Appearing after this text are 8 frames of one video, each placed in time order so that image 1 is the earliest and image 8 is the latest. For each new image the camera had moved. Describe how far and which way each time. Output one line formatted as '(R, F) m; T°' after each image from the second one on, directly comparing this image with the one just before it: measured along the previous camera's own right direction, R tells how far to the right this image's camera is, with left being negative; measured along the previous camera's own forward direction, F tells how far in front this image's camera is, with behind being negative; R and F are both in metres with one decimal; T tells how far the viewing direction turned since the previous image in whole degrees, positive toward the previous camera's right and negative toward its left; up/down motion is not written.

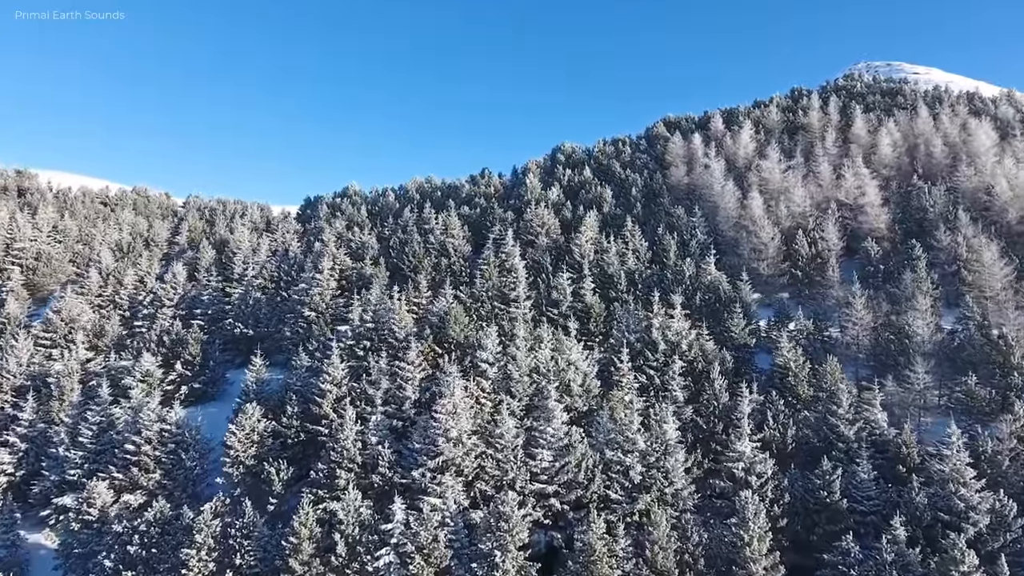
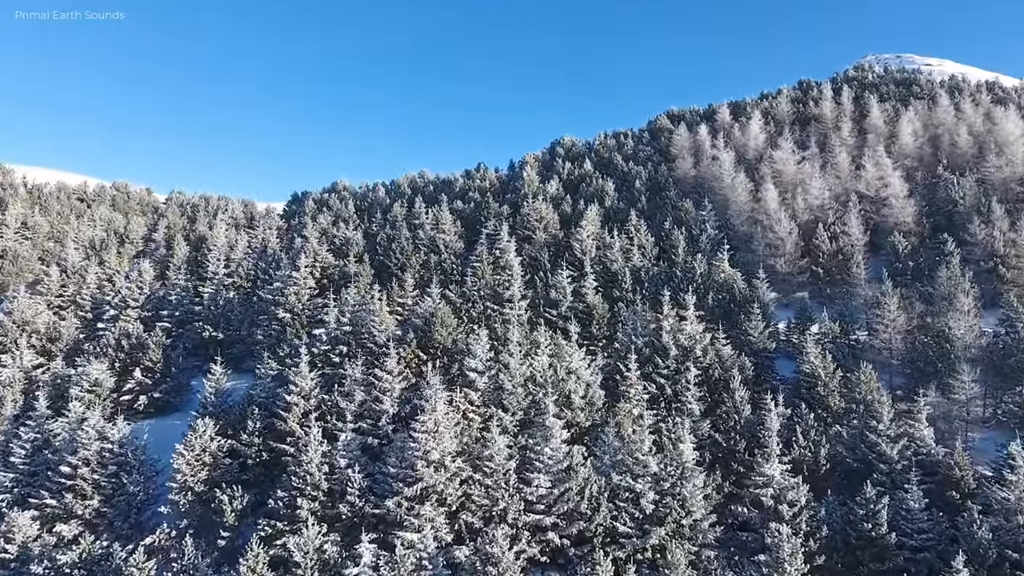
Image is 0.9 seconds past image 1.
(+0.3, +3.4) m; 0°
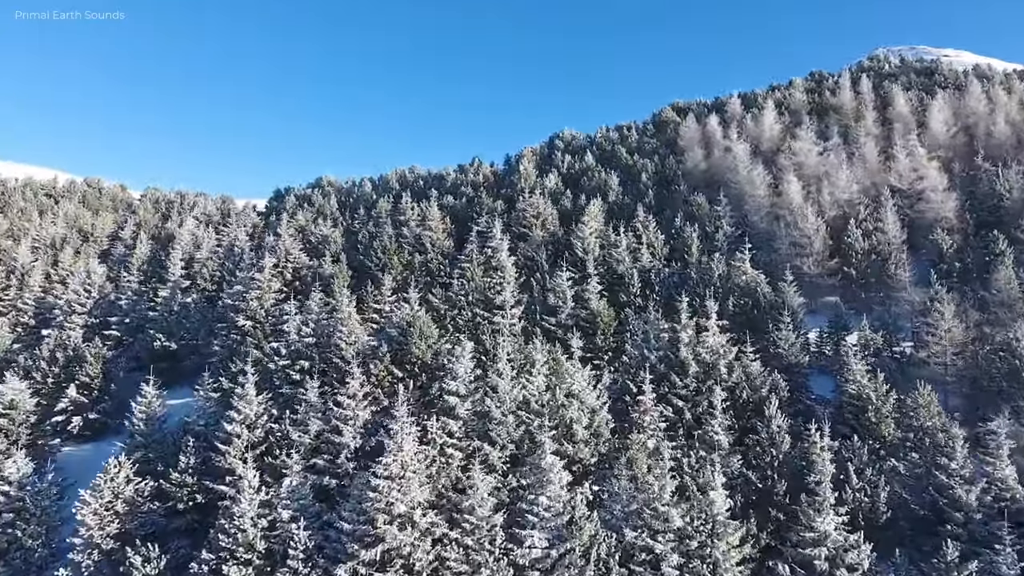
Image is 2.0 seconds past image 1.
(+0.4, +4.2) m; 0°
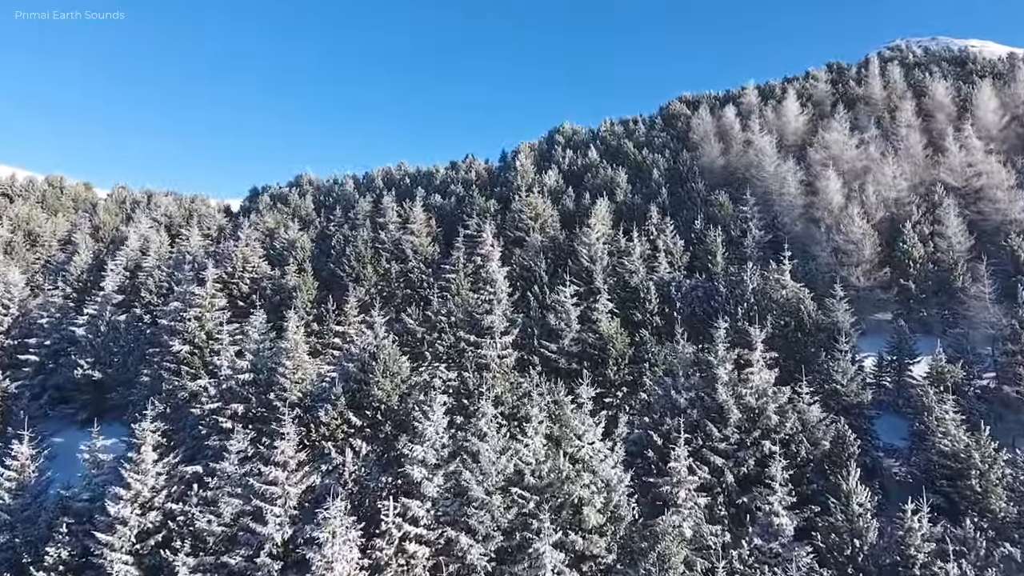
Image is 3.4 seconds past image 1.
(+0.3, +5.2) m; 0°
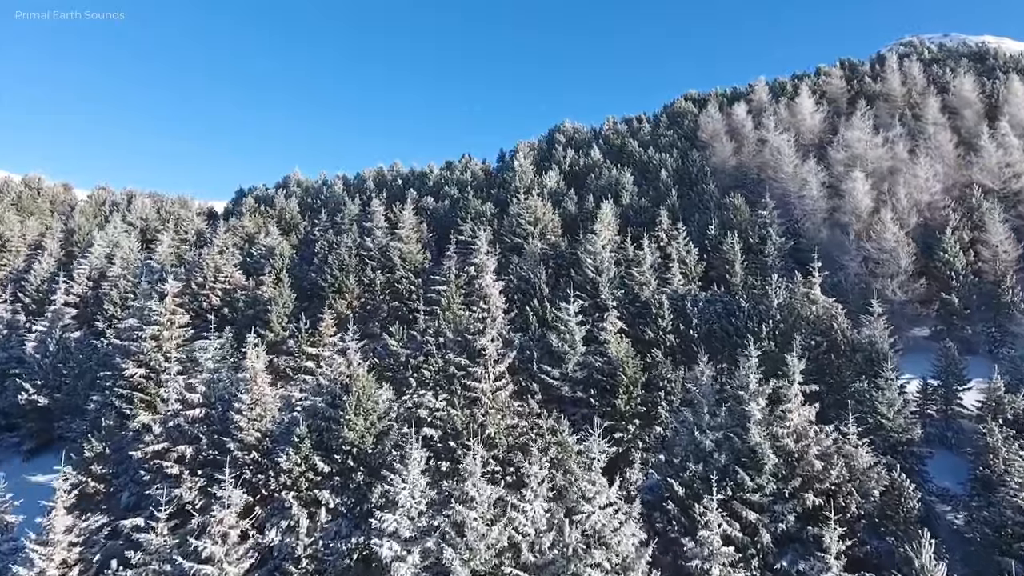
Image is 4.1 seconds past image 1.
(+0.1, +2.8) m; 0°
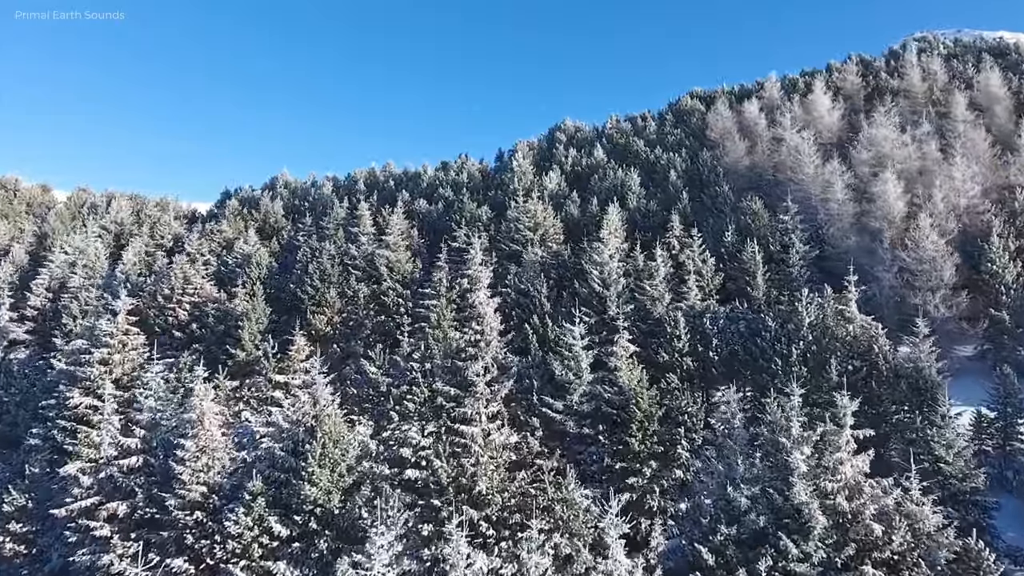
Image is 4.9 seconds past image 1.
(+0.1, +2.6) m; 0°
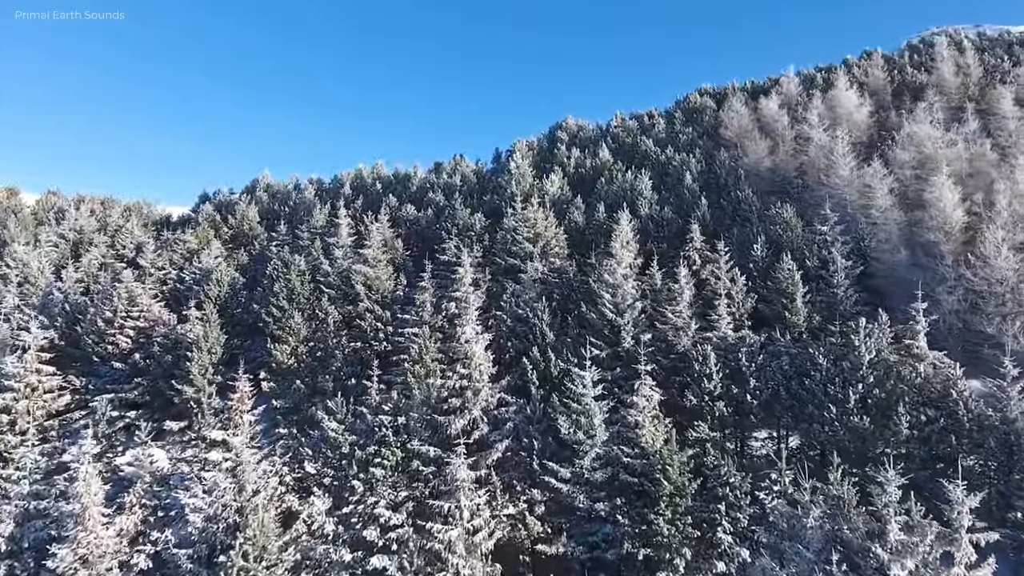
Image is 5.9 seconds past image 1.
(+0.1, +3.7) m; 0°
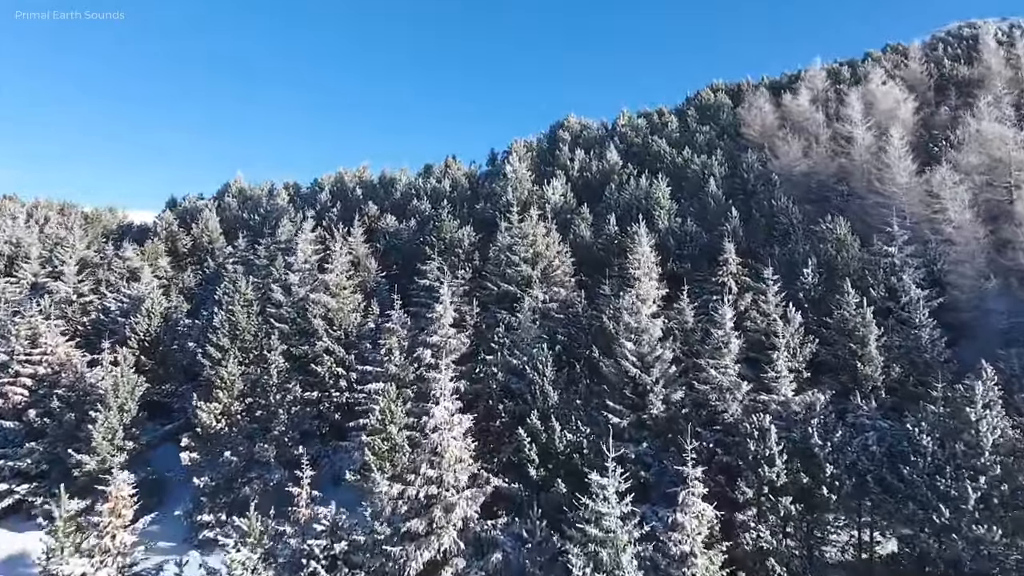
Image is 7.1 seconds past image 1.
(+0.2, +4.6) m; 0°
